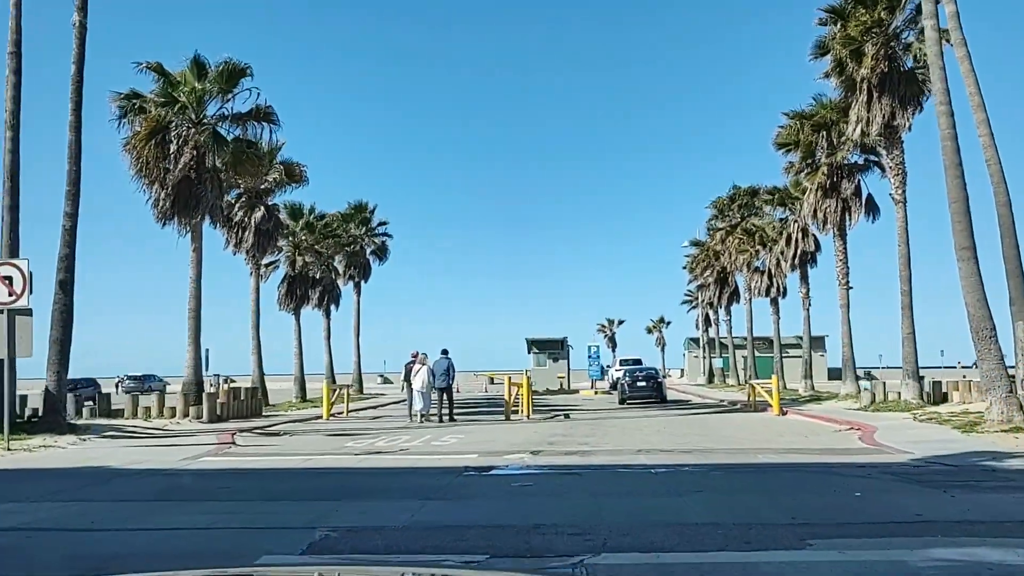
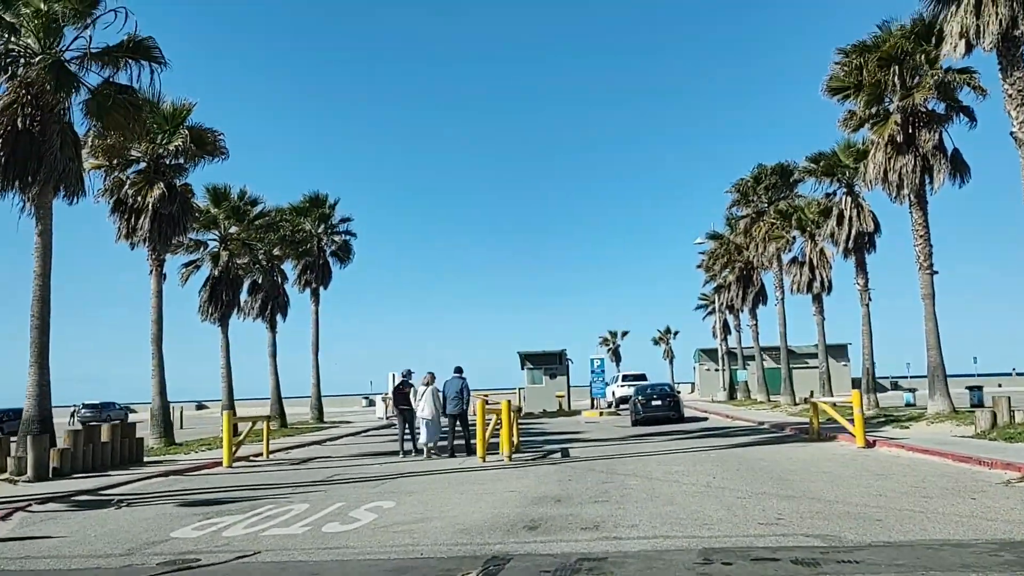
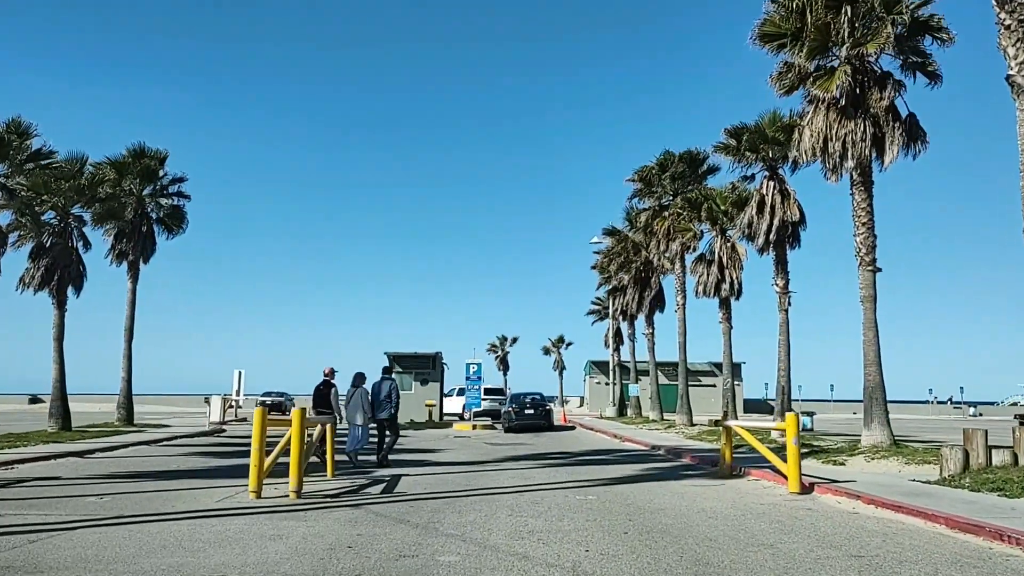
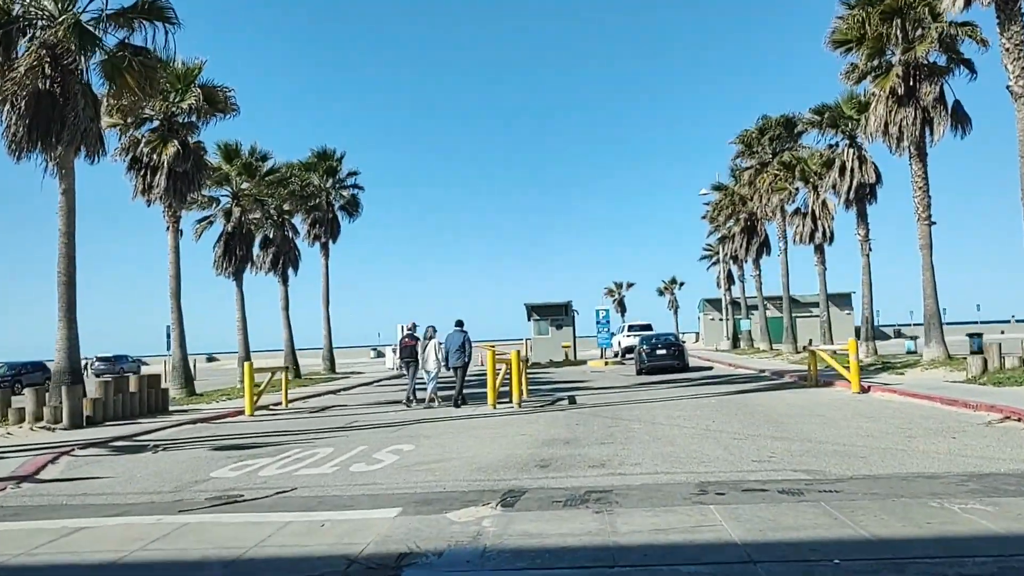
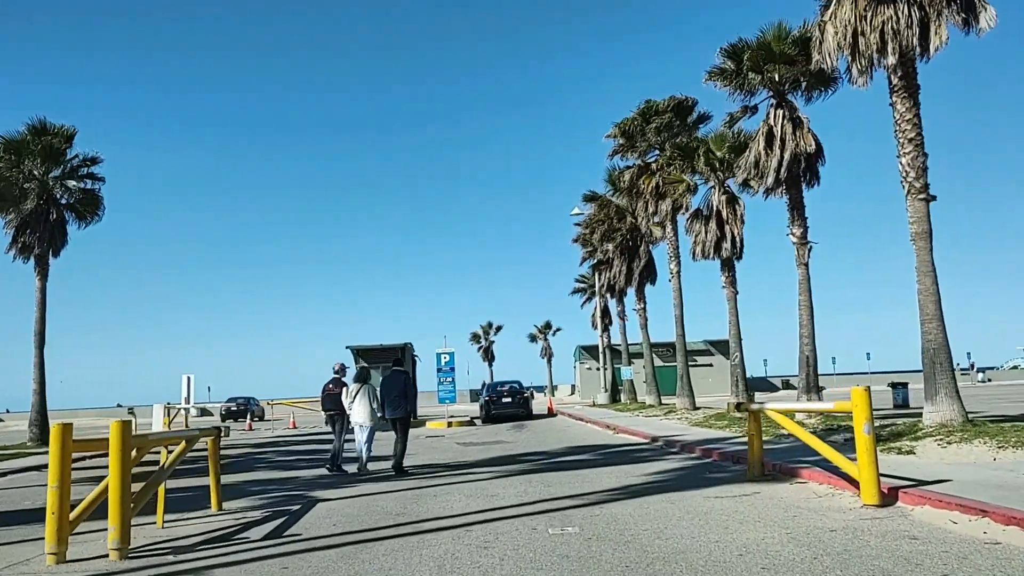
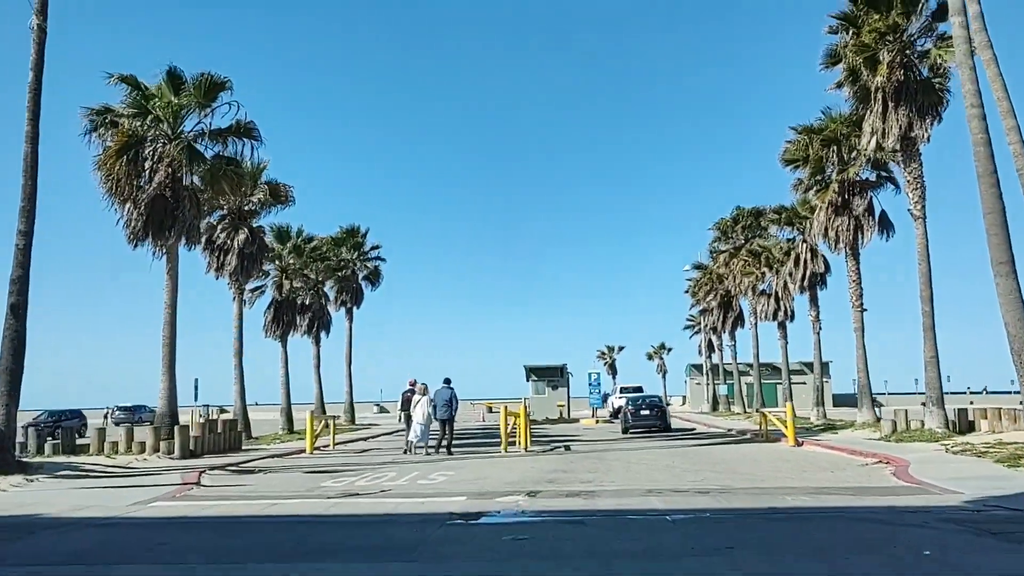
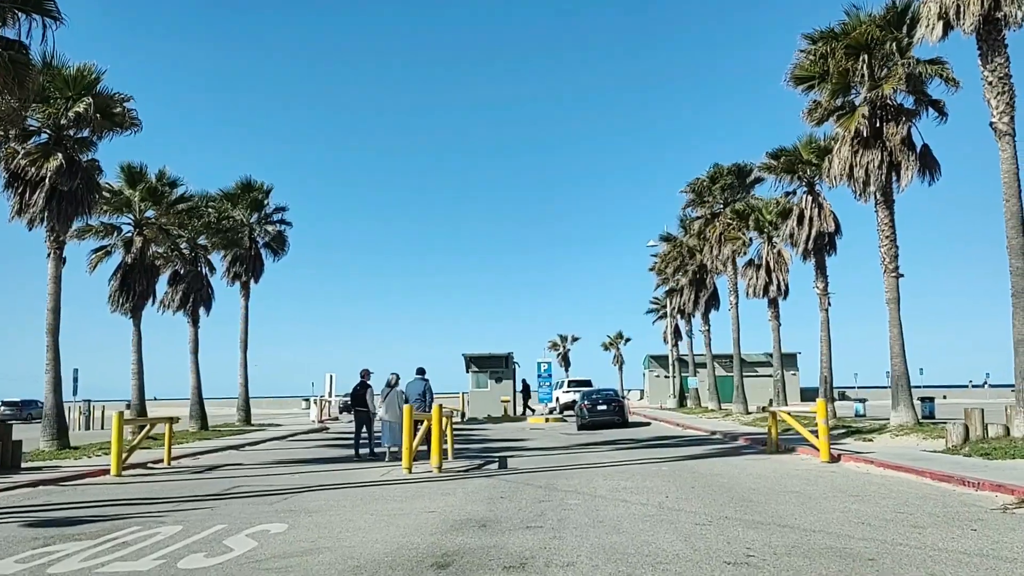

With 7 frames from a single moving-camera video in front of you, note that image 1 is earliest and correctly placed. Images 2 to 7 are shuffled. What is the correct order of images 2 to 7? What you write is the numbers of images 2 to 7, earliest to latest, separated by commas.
6, 4, 2, 7, 3, 5
